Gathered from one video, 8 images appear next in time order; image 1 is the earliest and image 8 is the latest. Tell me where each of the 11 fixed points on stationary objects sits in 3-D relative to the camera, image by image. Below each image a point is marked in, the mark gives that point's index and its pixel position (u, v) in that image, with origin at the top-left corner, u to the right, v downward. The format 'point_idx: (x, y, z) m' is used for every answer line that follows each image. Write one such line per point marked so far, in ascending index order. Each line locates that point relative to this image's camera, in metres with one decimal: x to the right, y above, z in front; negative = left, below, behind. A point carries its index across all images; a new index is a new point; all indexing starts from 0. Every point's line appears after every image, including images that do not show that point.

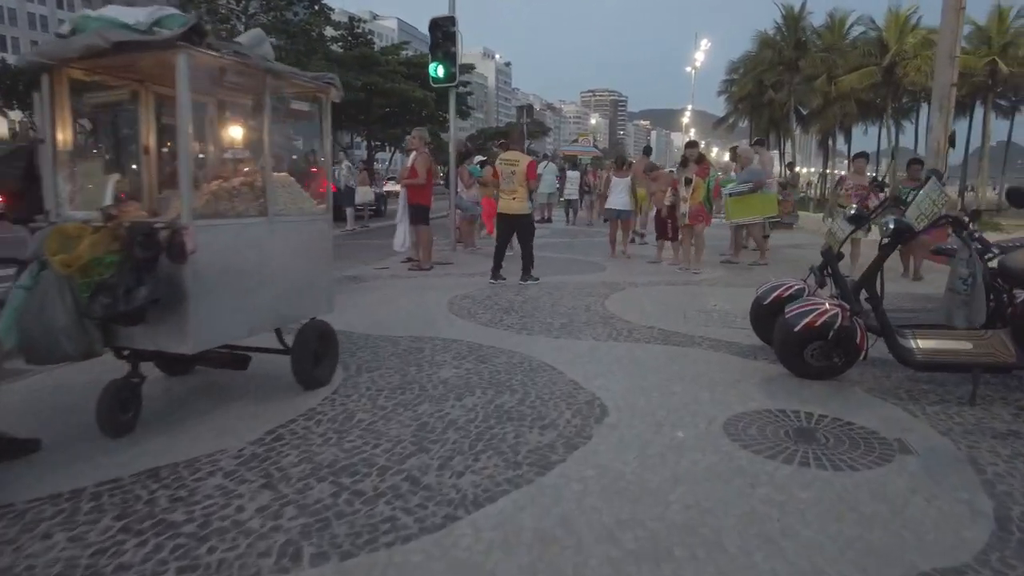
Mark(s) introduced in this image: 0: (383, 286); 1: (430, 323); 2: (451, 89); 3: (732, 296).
0: (-1.8, 0.0, +9.6) m
1: (-0.8, -0.3, +6.9) m
2: (-1.2, +3.9, +13.7) m
3: (+2.7, -0.1, +8.7) m
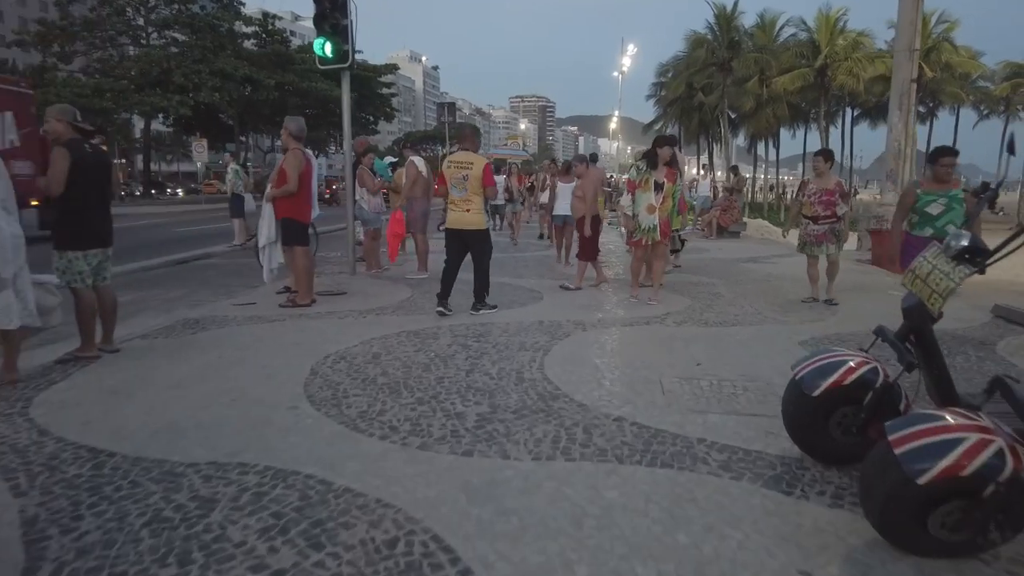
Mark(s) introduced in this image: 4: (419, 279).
0: (-2.7, -0.5, +6.8) m
1: (-1.5, -0.8, +4.2) m
2: (-2.6, +3.4, +11.0) m
3: (+1.9, -0.5, +6.4) m
4: (-1.4, +0.1, +10.8) m
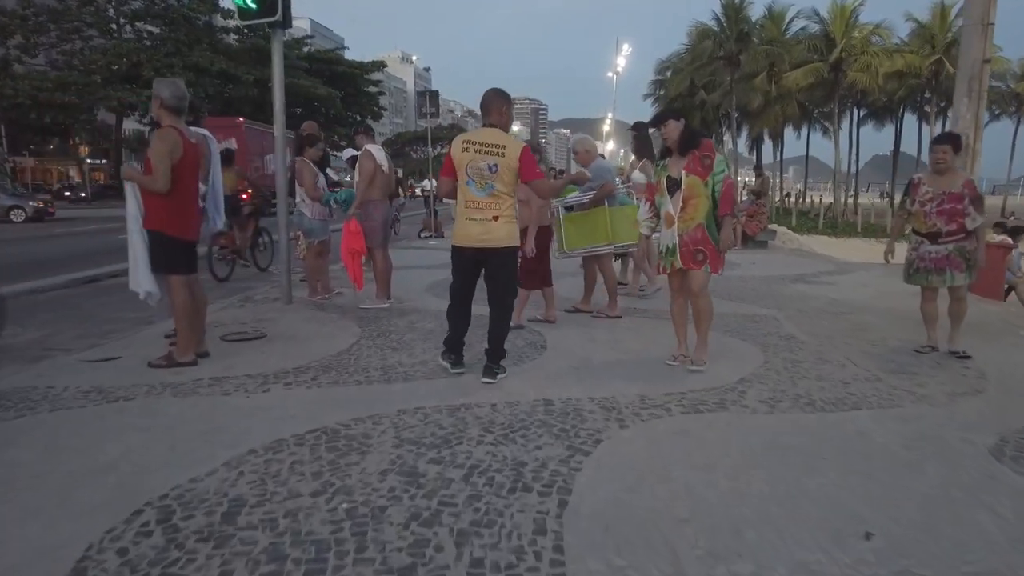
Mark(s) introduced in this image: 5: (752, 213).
0: (-2.8, -0.9, +4.0) m
1: (-1.5, -1.2, +1.4) m
2: (-2.8, +3.0, +8.1) m
3: (+1.8, -0.9, +3.6) m
4: (-1.5, -0.3, +8.0) m
5: (+5.8, +1.8, +17.0) m
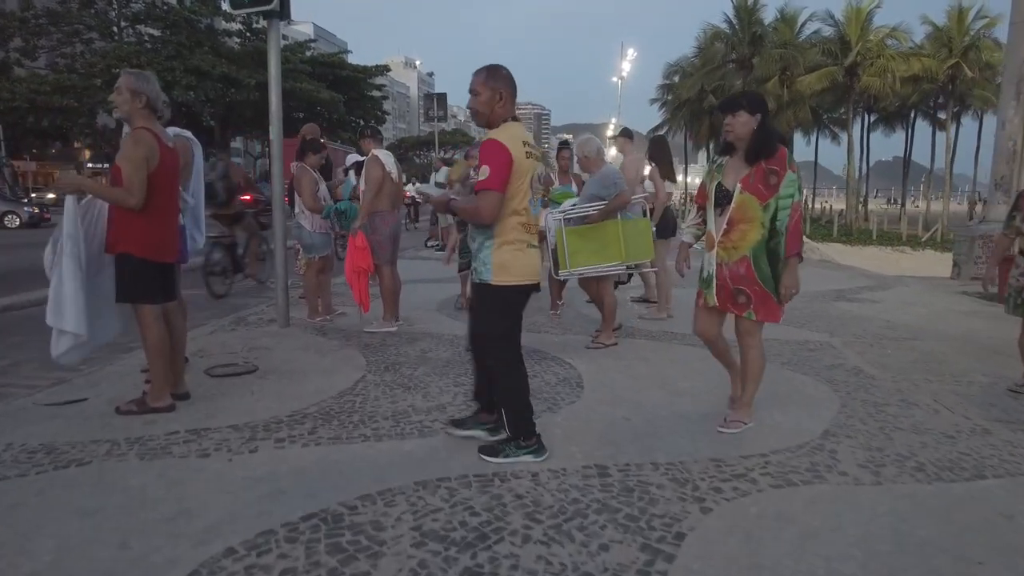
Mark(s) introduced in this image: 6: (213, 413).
0: (-2.5, -1.1, +3.1) m
1: (-1.3, -1.4, +0.5) m
2: (-2.5, +2.7, +7.3) m
3: (+2.0, -1.1, +2.7) m
4: (-1.3, -0.5, +7.1) m
5: (+6.1, +1.5, +16.1) m
6: (-2.0, -0.8, +4.7) m
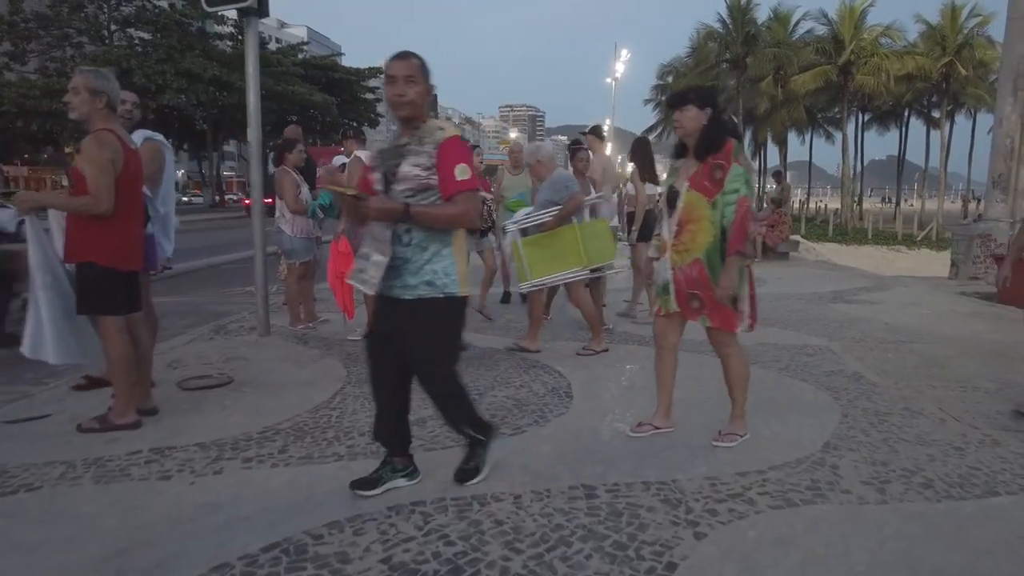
0: (-2.6, -1.1, +2.8) m
1: (-1.4, -1.4, +0.2) m
2: (-2.6, +2.7, +7.0) m
3: (+1.9, -1.2, +2.5) m
4: (-1.4, -0.6, +6.9) m
5: (+5.9, +1.5, +15.9) m
6: (-2.1, -0.9, +4.4) m
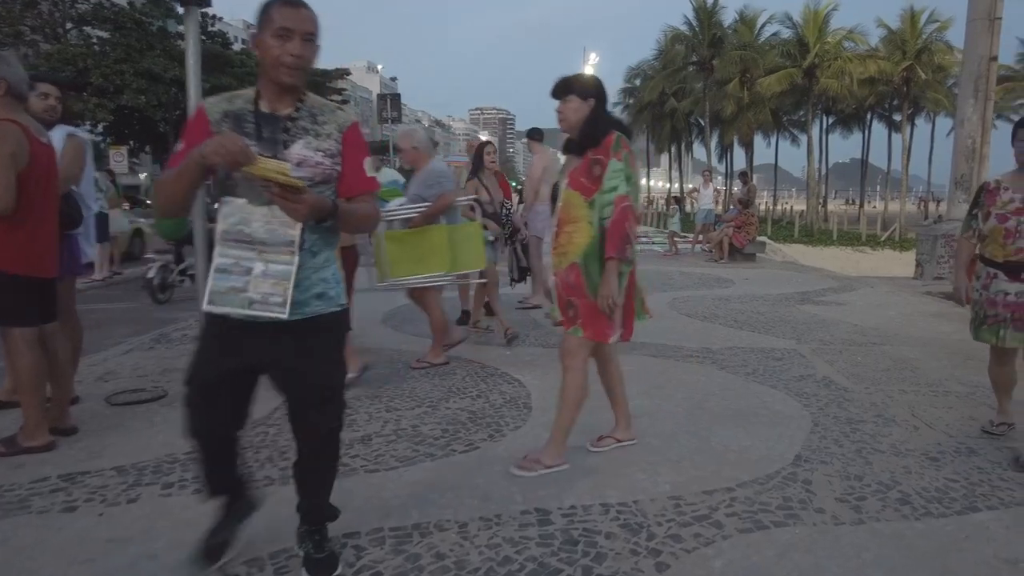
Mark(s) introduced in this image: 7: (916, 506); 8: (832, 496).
0: (-2.8, -1.2, +2.4) m
1: (-1.5, -1.4, -0.1) m
2: (-3.1, +2.6, +6.6) m
3: (+1.7, -1.2, +2.3) m
4: (-1.8, -0.6, +6.5) m
5: (+5.2, +1.5, +15.9) m
6: (-2.4, -0.9, +4.0) m
7: (+1.9, -1.1, +3.4) m
8: (+1.6, -1.0, +3.4) m
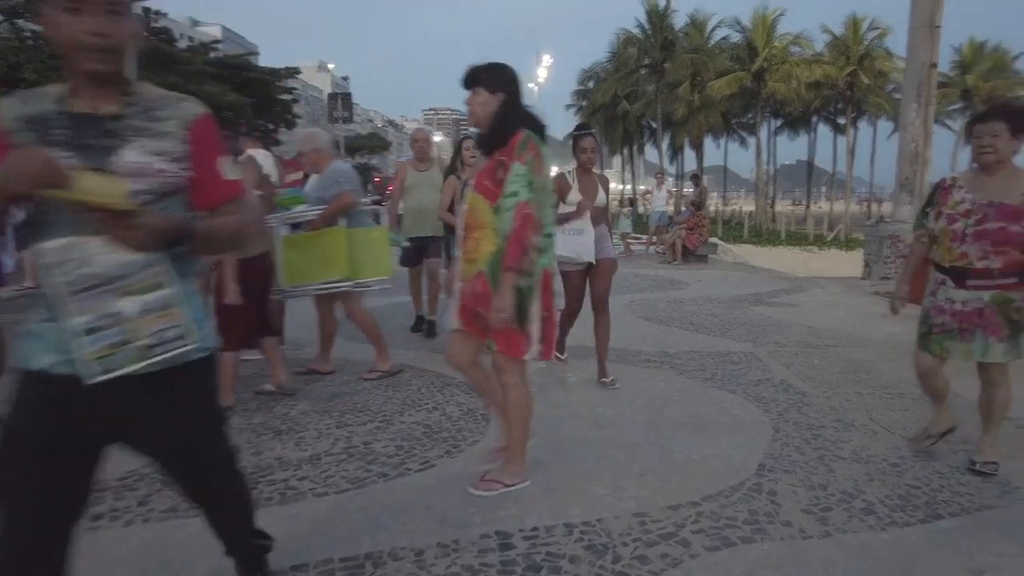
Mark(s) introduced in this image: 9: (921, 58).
0: (-3.0, -1.2, +2.0) m
1: (-1.5, -1.5, -0.4) m
2: (-3.5, +2.5, +6.2) m
3: (+1.6, -1.2, +2.2) m
4: (-2.2, -0.7, +6.2) m
5: (+4.2, +1.4, +16.0) m
6: (-2.6, -1.0, +3.7) m
7: (+1.8, -1.1, +3.3) m
8: (+1.4, -1.1, +3.4) m
9: (+7.1, +4.0, +12.1) m
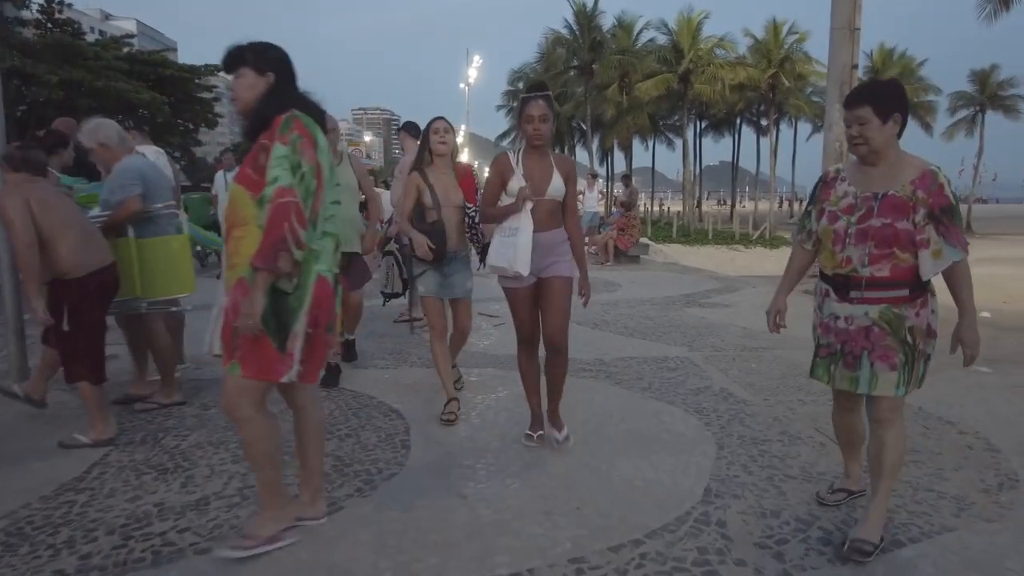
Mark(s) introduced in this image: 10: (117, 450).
0: (-3.2, -1.4, +1.3) m
1: (-1.4, -1.6, -1.0) m
2: (-4.1, +2.4, +5.4) m
3: (+1.4, -1.2, +1.9) m
4: (-2.8, -0.8, +5.5) m
5: (+2.6, +1.4, +15.9) m
6: (-3.0, -1.1, +3.0) m
7: (+1.4, -1.1, +3.0) m
8: (+1.0, -1.1, +3.0) m
9: (+5.8, +4.0, +12.2) m
10: (-2.4, -1.0, +4.2) m
